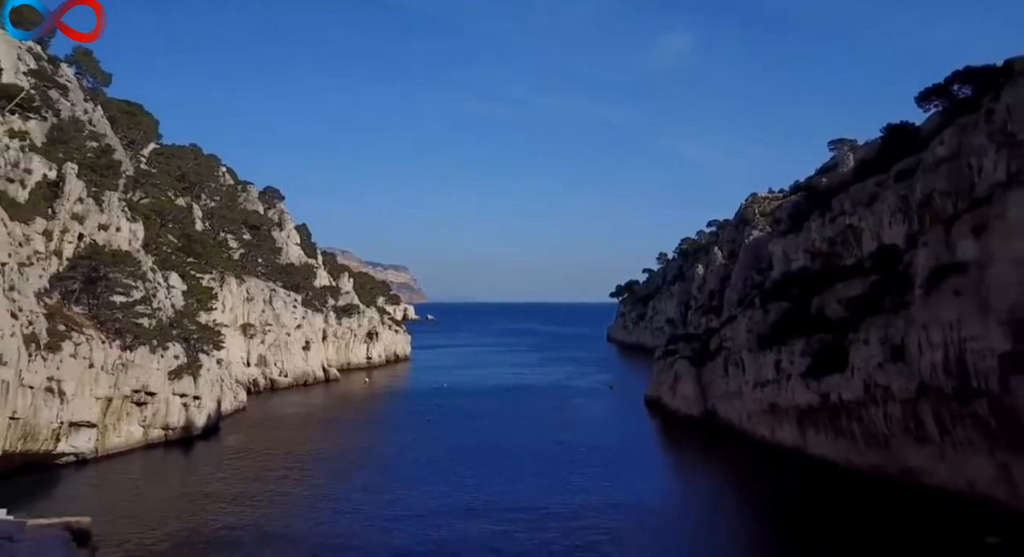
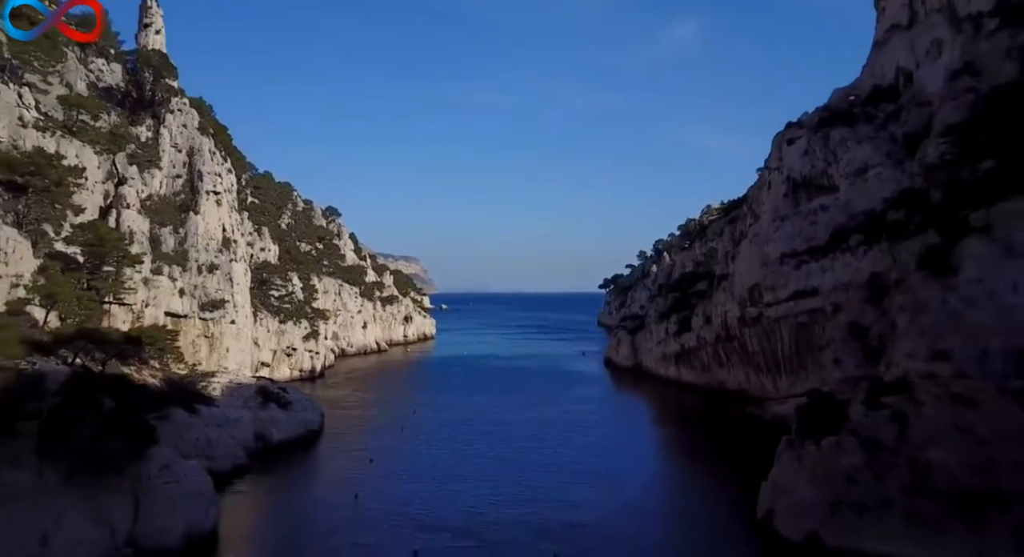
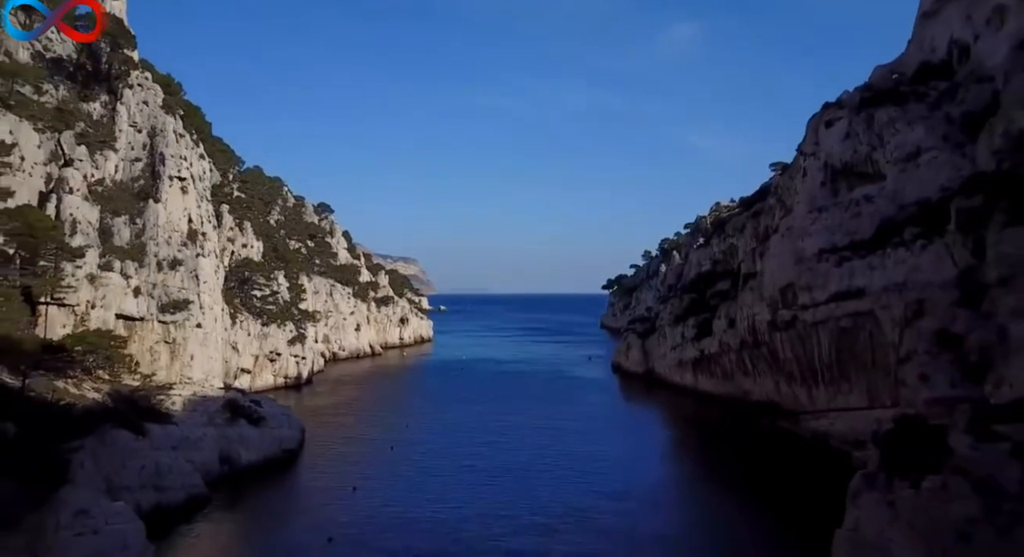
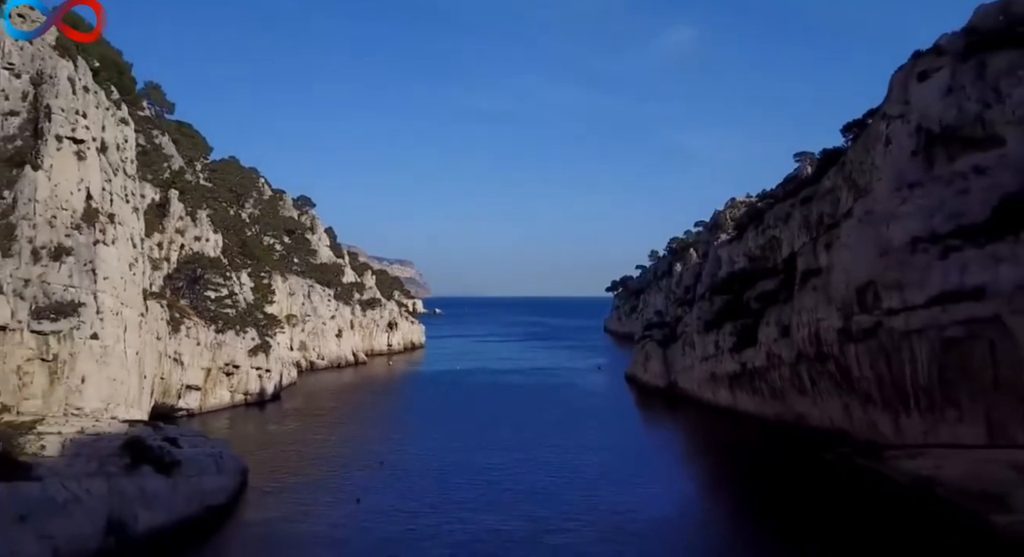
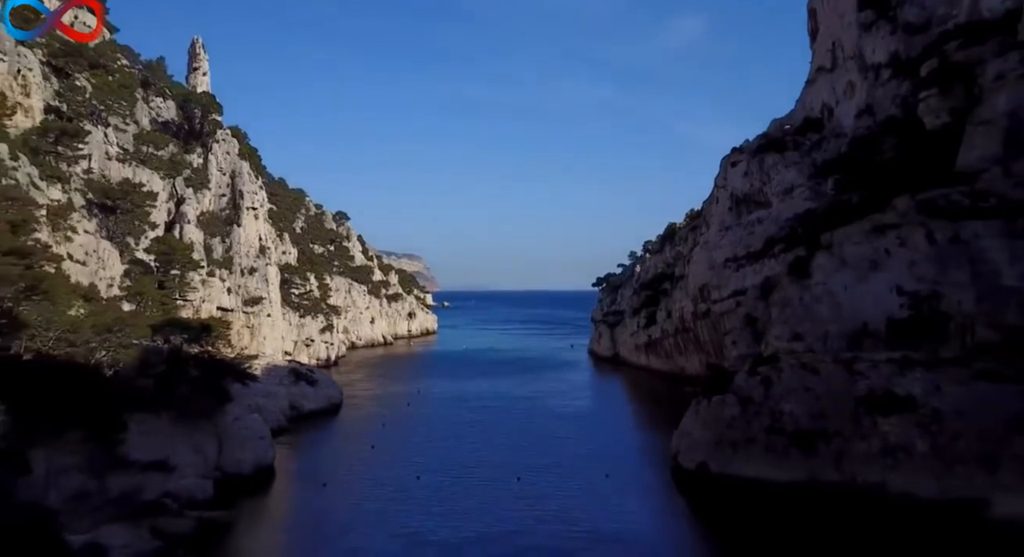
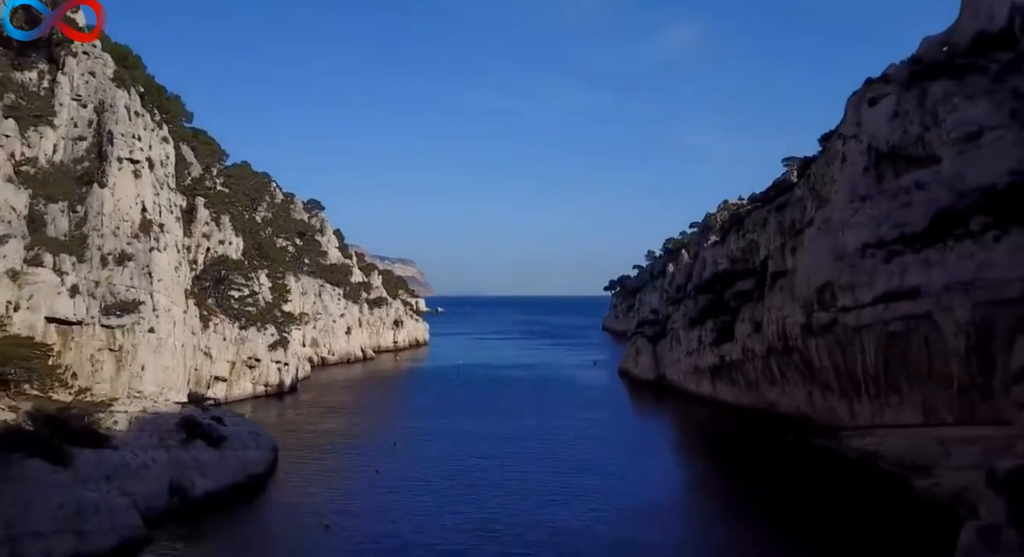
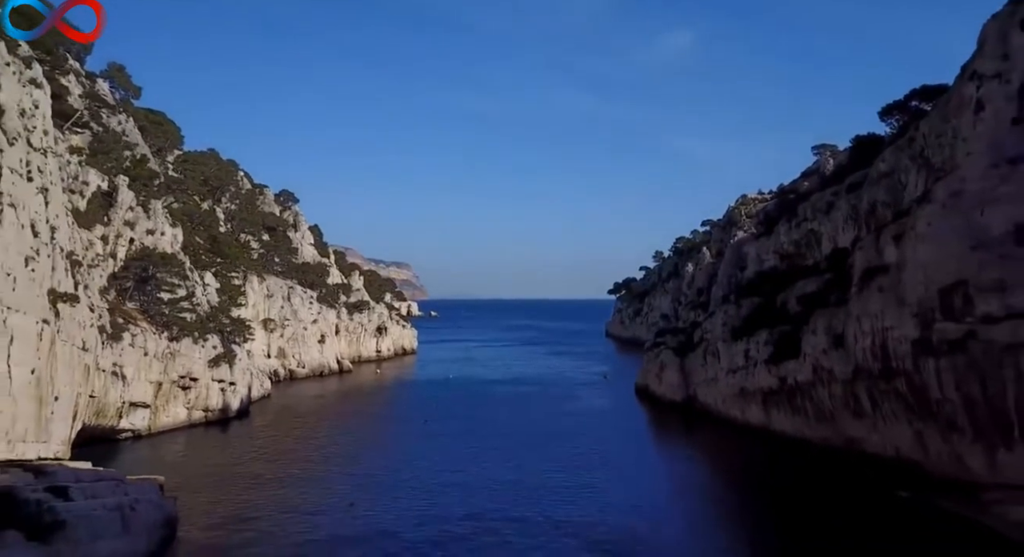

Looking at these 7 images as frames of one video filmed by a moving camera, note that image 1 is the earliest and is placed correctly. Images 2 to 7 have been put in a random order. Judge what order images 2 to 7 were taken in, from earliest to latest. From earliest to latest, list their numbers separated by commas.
7, 4, 6, 3, 2, 5
